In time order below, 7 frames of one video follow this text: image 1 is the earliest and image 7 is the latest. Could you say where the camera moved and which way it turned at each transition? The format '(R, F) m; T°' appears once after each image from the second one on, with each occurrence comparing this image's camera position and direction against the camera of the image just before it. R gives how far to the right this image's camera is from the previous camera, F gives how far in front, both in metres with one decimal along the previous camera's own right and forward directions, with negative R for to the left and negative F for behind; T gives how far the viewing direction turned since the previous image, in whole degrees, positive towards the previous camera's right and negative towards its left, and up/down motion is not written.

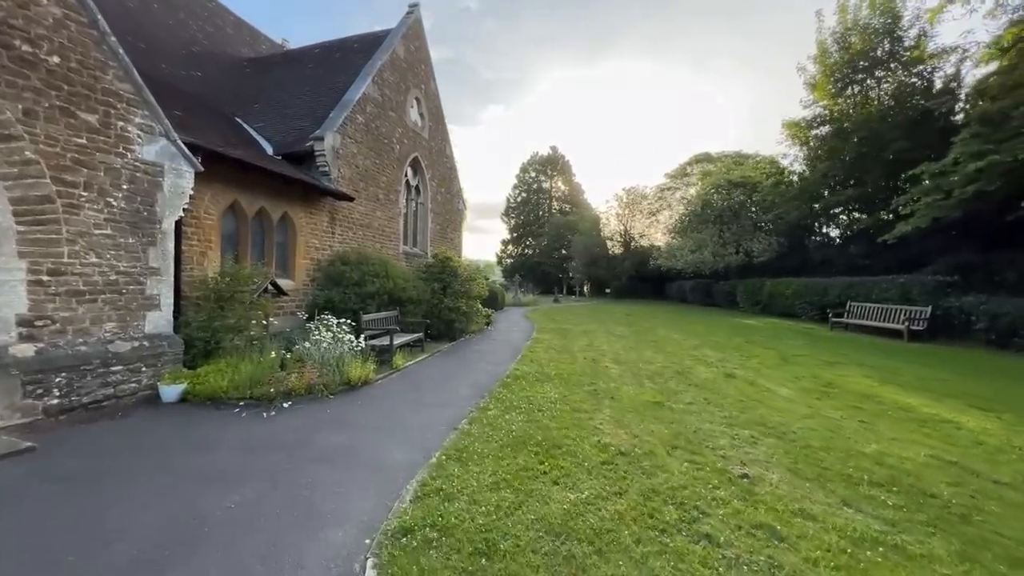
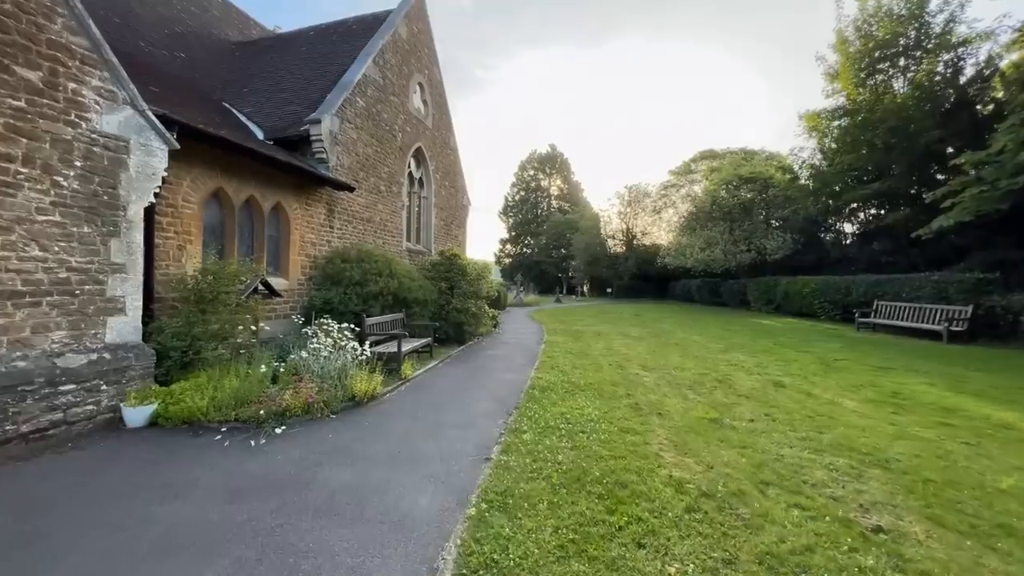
(-0.6, +1.0) m; +1°
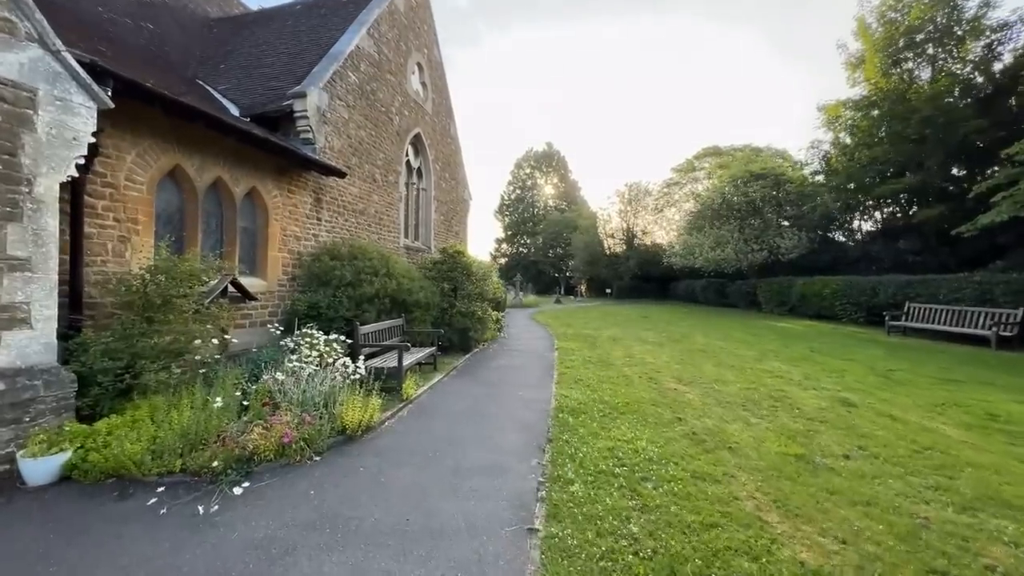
(-0.5, +1.3) m; +1°
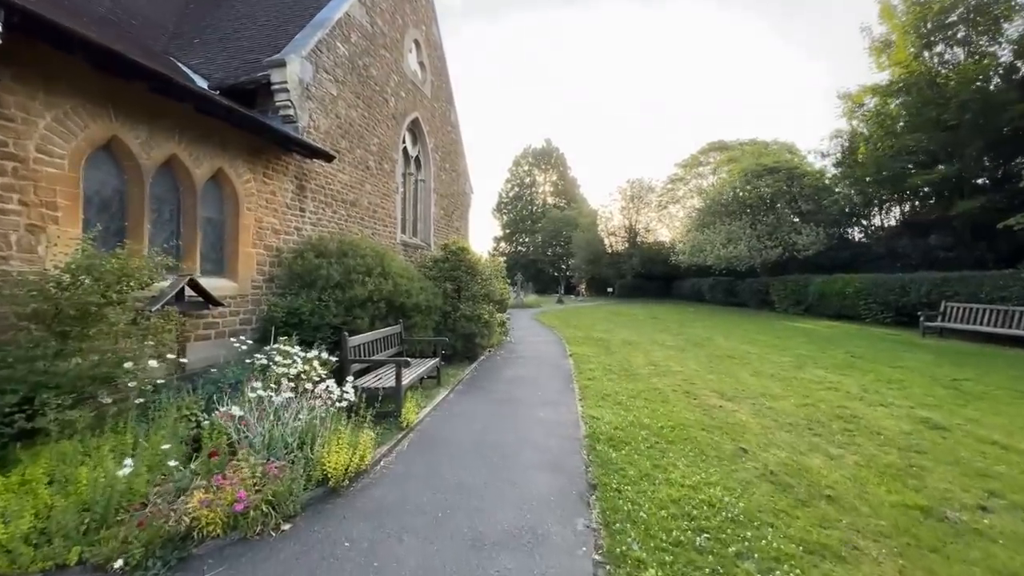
(-0.4, +1.2) m; +1°
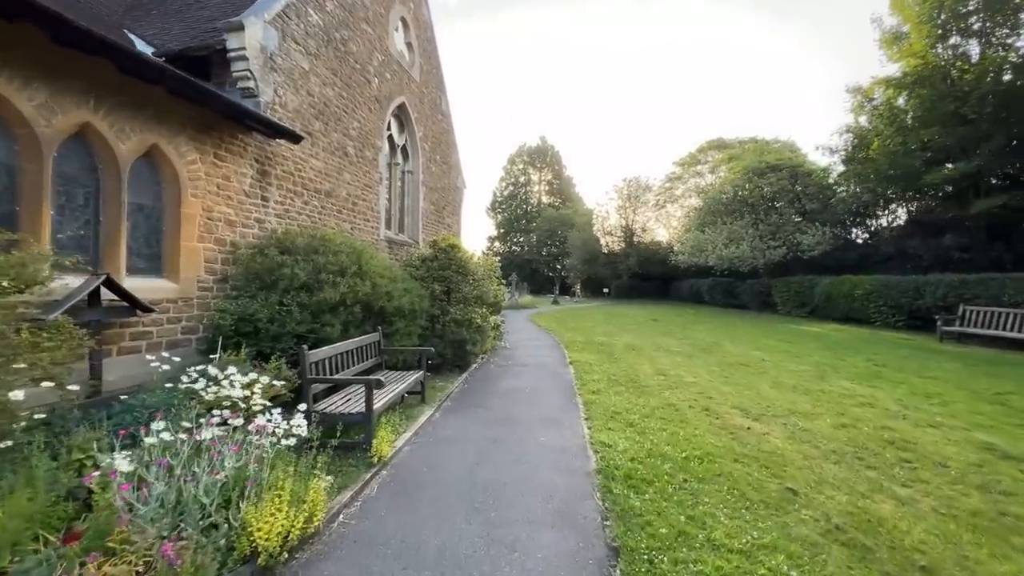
(0.0, +1.0) m; +1°
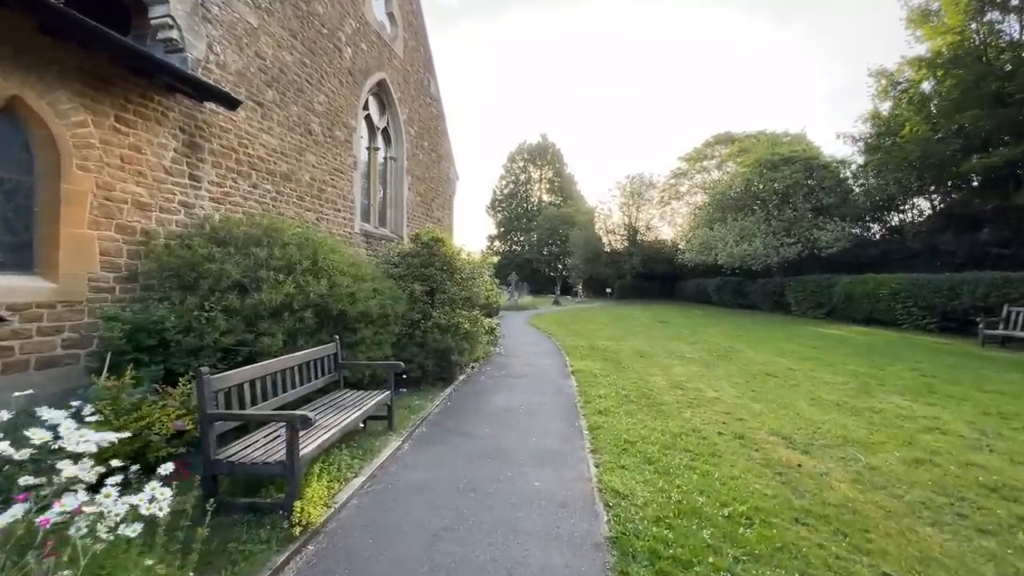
(+0.2, +1.2) m; 0°
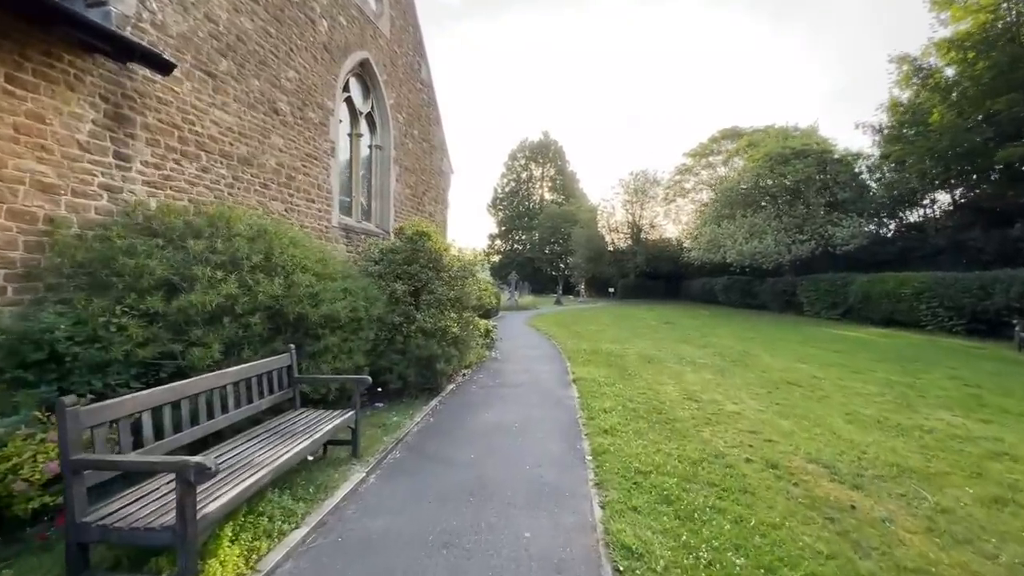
(+0.2, +0.9) m; 0°
